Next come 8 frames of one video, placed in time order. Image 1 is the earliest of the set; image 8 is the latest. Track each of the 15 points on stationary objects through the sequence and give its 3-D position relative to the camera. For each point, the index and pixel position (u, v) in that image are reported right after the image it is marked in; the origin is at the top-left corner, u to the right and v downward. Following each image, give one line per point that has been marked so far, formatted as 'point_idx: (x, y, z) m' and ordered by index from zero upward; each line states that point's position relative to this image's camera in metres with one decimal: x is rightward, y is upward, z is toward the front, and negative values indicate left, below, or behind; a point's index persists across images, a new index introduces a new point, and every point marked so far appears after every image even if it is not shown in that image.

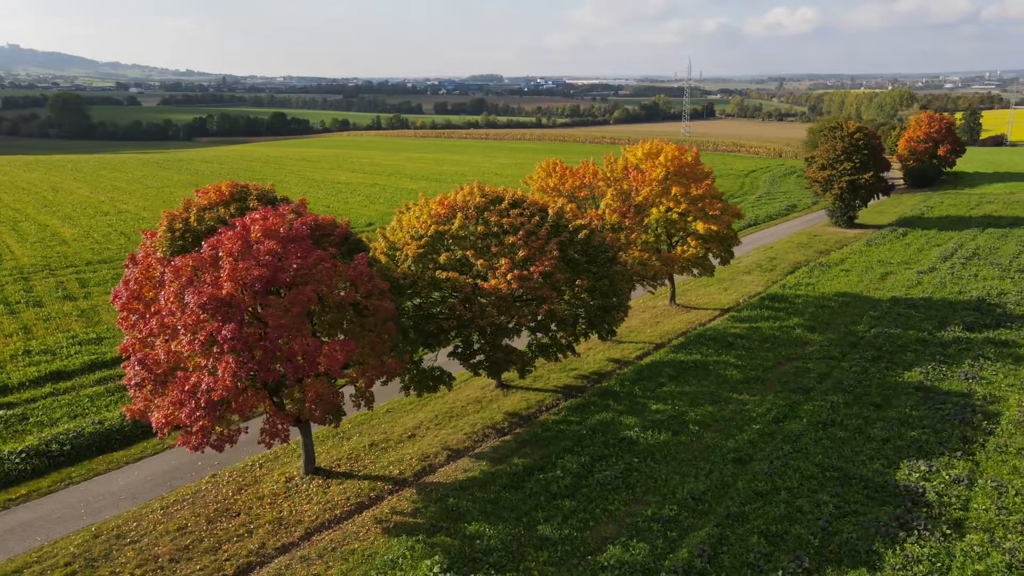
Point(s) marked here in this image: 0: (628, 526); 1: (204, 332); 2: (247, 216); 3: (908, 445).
0: (+2.3, -4.8, +16.0) m
1: (-5.5, -0.8, +14.2) m
2: (-5.5, +1.5, +16.5) m
3: (+9.9, -3.9, +19.7) m
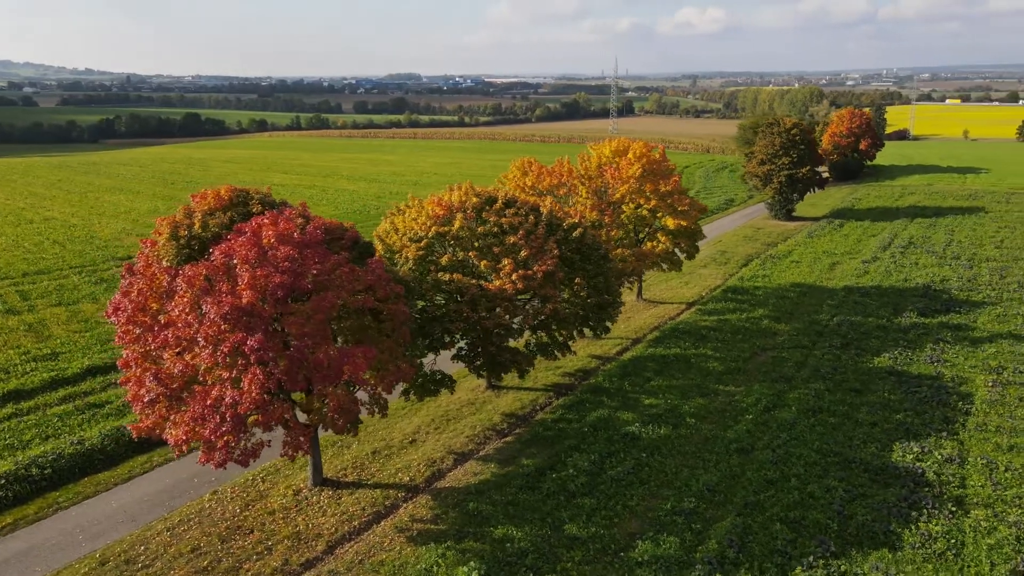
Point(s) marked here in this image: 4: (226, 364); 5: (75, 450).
0: (+2.8, -4.8, +16.2) m
1: (-4.9, -0.9, +13.6) m
2: (-5.1, +1.3, +15.9) m
3: (+10.0, -3.6, +20.5) m
4: (-4.9, -1.3, +13.7) m
5: (-10.7, -4.0, +19.3) m
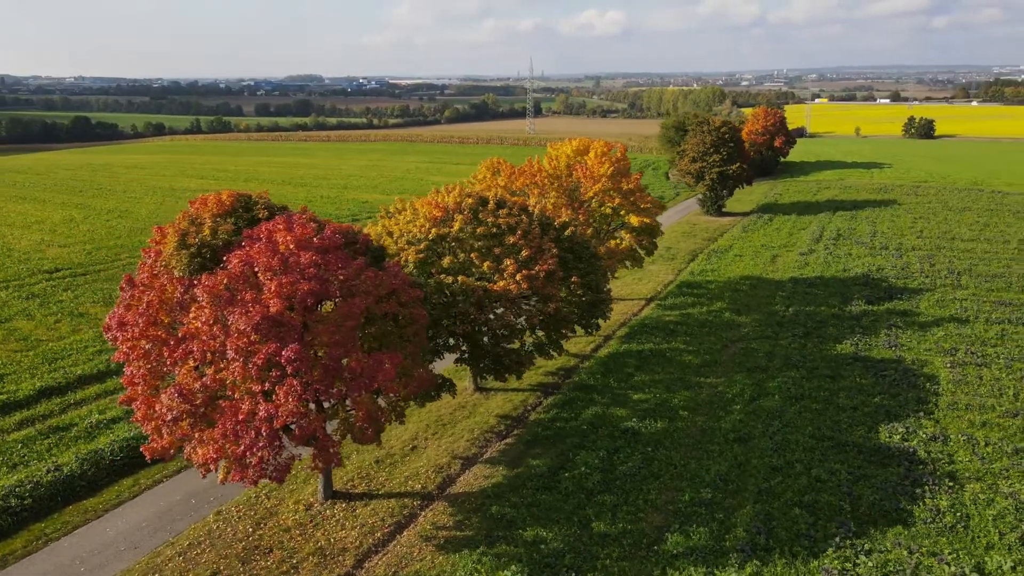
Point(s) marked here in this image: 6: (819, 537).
0: (+3.4, -4.7, +16.4) m
1: (-4.2, -1.1, +13.0) m
2: (-4.7, +1.2, +15.2) m
3: (+10.0, -3.3, +21.5) m
4: (-4.2, -1.4, +13.1) m
5: (-10.4, -4.3, +18.1) m
6: (+6.0, -4.8, +15.3) m
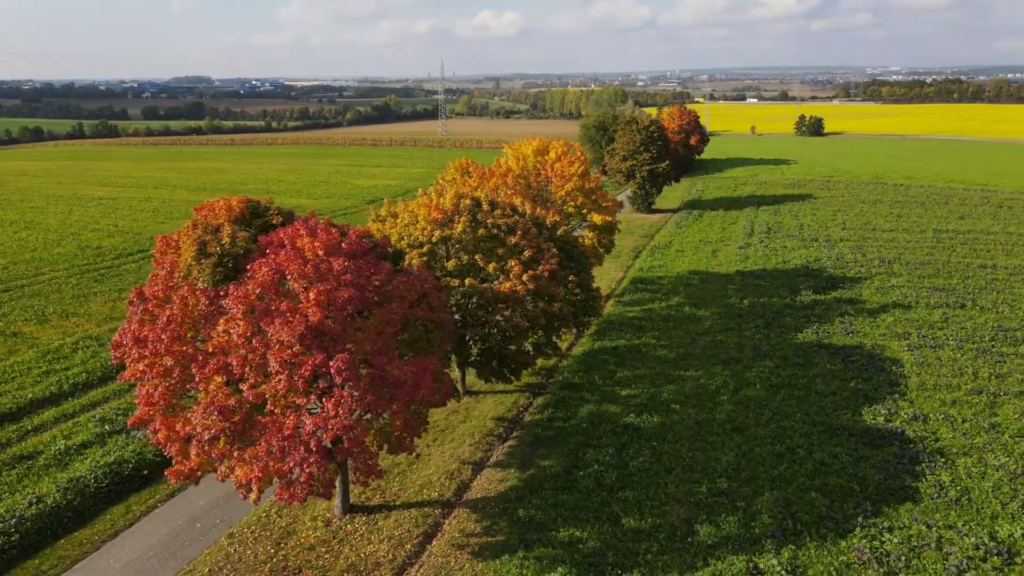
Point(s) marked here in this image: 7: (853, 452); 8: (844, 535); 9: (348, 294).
0: (+3.9, -4.6, +16.7) m
1: (-3.3, -1.2, +12.4) m
2: (-4.2, +1.0, +14.6) m
3: (+9.8, -3.0, +22.6) m
4: (-3.3, -1.6, +12.5) m
5: (-10.0, -4.7, +16.7) m
6: (+6.6, -4.6, +15.9) m
7: (+8.2, -3.9, +18.9) m
8: (+6.4, -4.8, +15.3) m
9: (-2.7, -0.1, +13.1) m
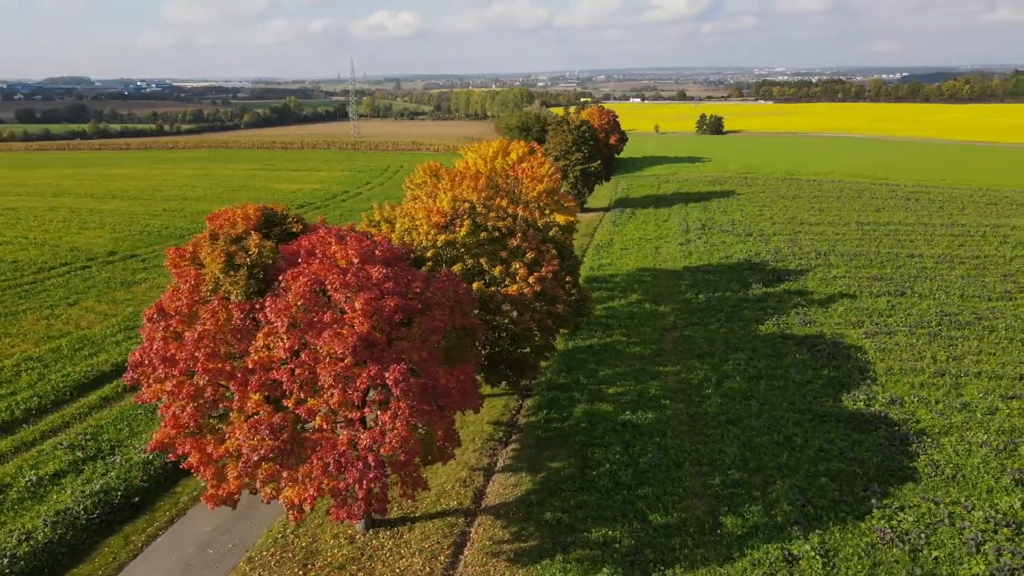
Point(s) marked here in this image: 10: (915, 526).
0: (+4.4, -4.5, +17.1) m
1: (-2.4, -1.4, +12.0) m
2: (-3.6, +0.8, +14.0) m
3: (+9.5, -2.8, +23.6) m
4: (-2.3, -1.7, +12.0) m
5: (-9.4, -5.1, +15.5) m
6: (+7.2, -4.5, +16.6) m
7: (+8.3, -3.7, +19.7) m
8: (+7.1, -4.6, +15.9) m
9: (-1.9, -0.2, +12.7) m
10: (+7.9, -4.7, +15.5) m
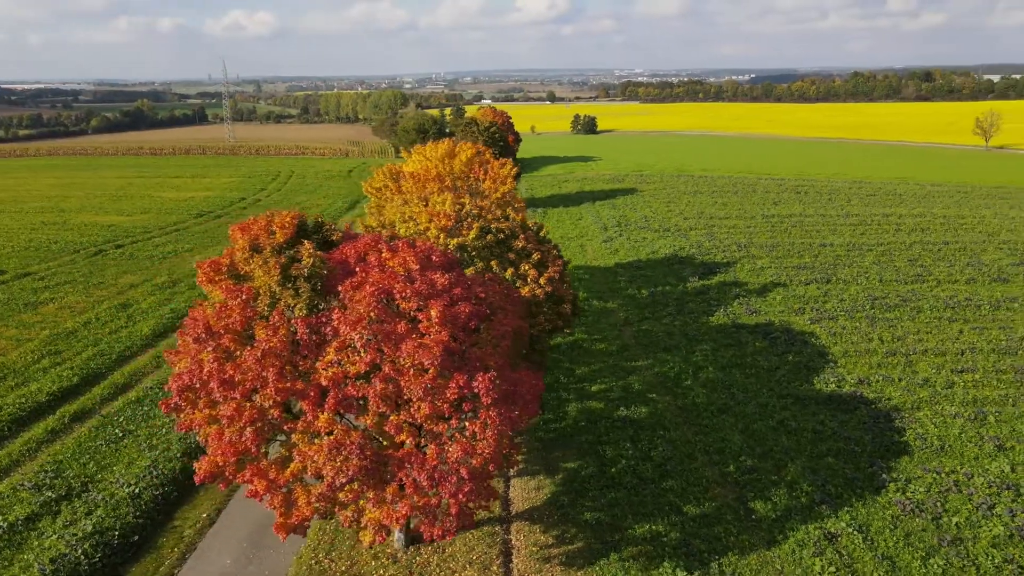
0: (+5.0, -4.4, +17.6) m
1: (-1.0, -1.5, +11.5) m
2: (-2.6, +0.6, +13.3) m
3: (+9.0, -2.5, +24.9) m
4: (-1.0, -1.8, +11.6) m
5: (-8.3, -5.5, +13.8) m
6: (+7.8, -4.2, +17.6) m
7: (+8.4, -3.4, +20.8) m
8: (+7.8, -4.4, +16.9) m
9: (-0.7, -0.3, +12.3) m
10: (+8.7, -4.4, +16.6) m
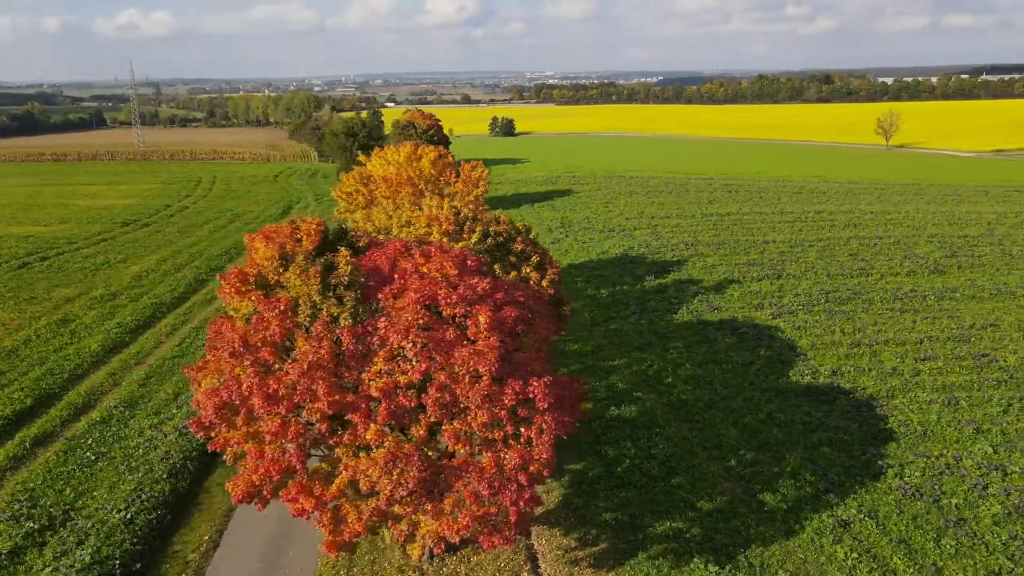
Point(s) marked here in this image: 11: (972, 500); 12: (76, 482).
0: (+5.2, -4.3, +18.0) m
1: (-0.2, -1.6, +11.3) m
2: (-2.0, +0.5, +13.0) m
3: (+8.4, -2.3, +25.6) m
4: (-0.1, -1.9, +11.4) m
5: (-7.6, -5.8, +12.9) m
6: (+8.0, -4.1, +18.2) m
7: (+8.3, -3.3, +21.6) m
8: (+8.1, -4.2, +17.6) m
9: (0.0, -0.4, +12.1) m
10: (+9.1, -4.2, +17.4) m
11: (+9.5, -4.4, +16.4) m
12: (-10.4, -4.6, +18.8) m
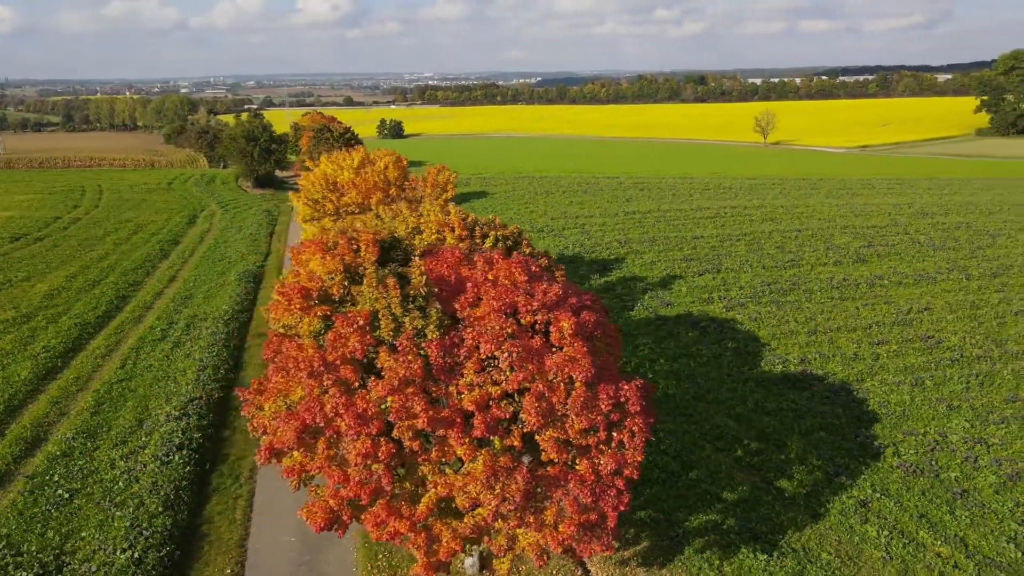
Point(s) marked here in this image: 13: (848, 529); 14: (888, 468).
0: (+5.7, -4.2, +18.6) m
1: (+1.2, -1.6, +11.2) m
2: (-1.0, +0.3, +12.6) m
3: (+7.6, -2.1, +26.6) m
4: (+1.2, -2.0, +11.3) m
5: (-6.2, -6.1, +11.7) m
6: (+8.4, -3.9, +19.2) m
7: (+8.2, -3.1, +22.6) m
8: (+8.6, -4.0, +18.6) m
9: (+1.2, -0.5, +12.0) m
10: (+9.5, -3.9, +18.5) m
11: (+10.2, -4.1, +17.6) m
12: (-9.9, -5.1, +17.2) m
13: (+6.7, -4.8, +15.8) m
14: (+8.6, -4.1, +18.1) m
